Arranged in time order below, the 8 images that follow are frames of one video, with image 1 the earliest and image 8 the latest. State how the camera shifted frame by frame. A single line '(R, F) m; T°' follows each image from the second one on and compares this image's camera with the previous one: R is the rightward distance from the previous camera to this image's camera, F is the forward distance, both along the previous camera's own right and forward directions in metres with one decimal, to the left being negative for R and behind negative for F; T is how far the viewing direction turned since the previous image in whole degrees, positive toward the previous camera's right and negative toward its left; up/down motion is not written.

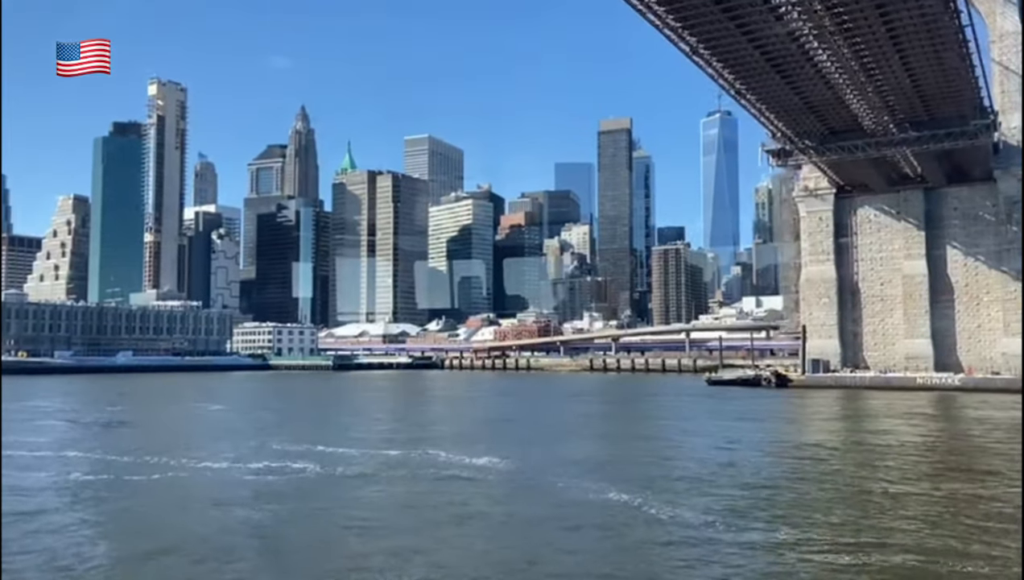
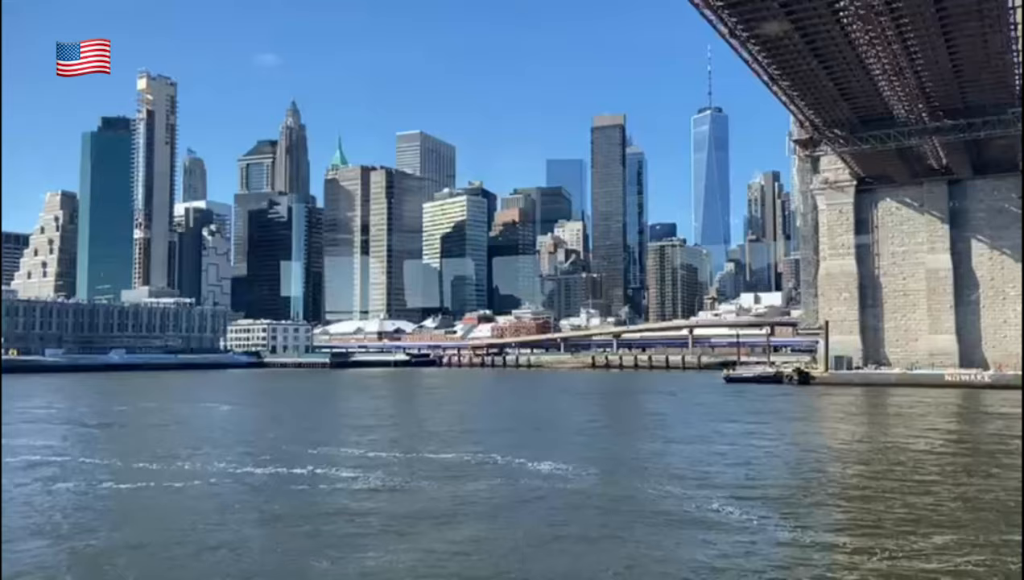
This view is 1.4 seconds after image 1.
(-0.8, +1.0) m; +1°
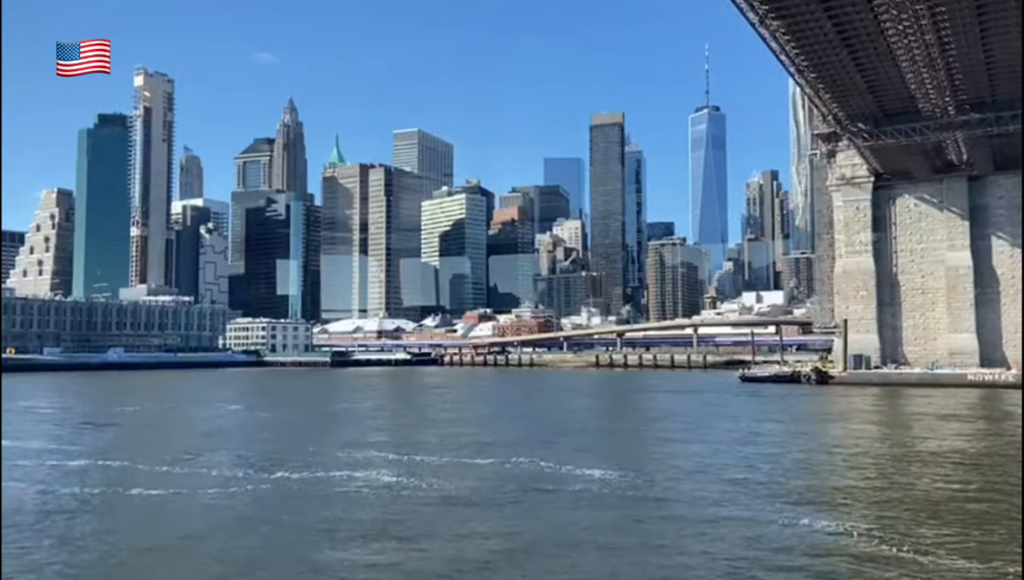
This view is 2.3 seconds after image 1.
(-0.5, +0.6) m; 0°
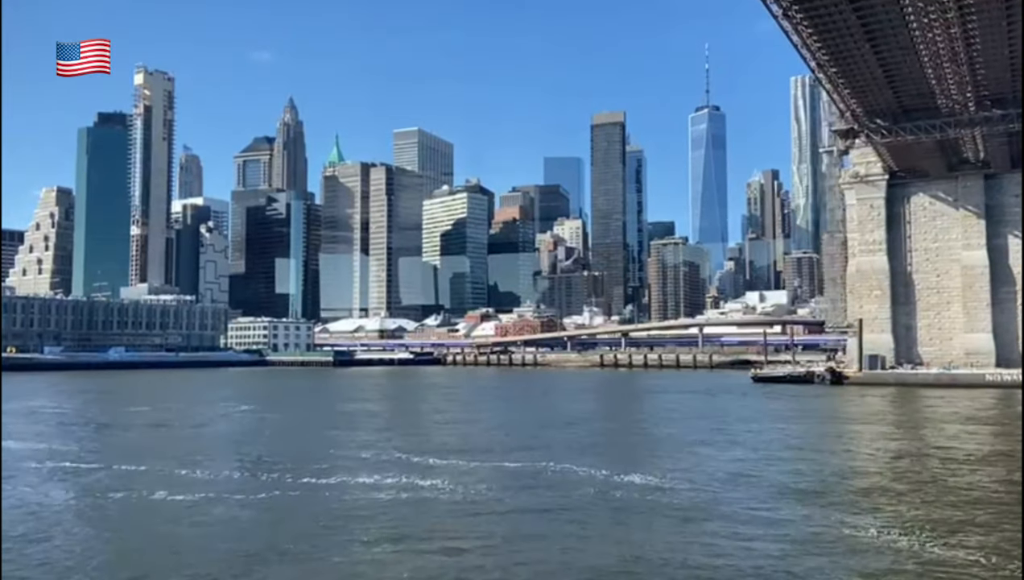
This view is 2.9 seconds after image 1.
(-0.4, +0.4) m; 0°
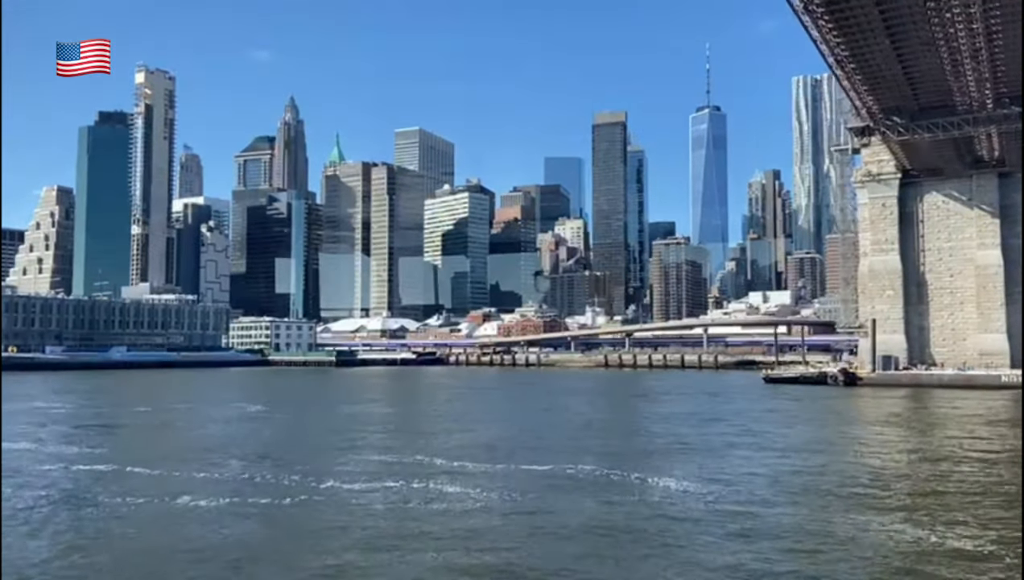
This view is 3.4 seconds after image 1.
(-0.3, +0.3) m; 0°
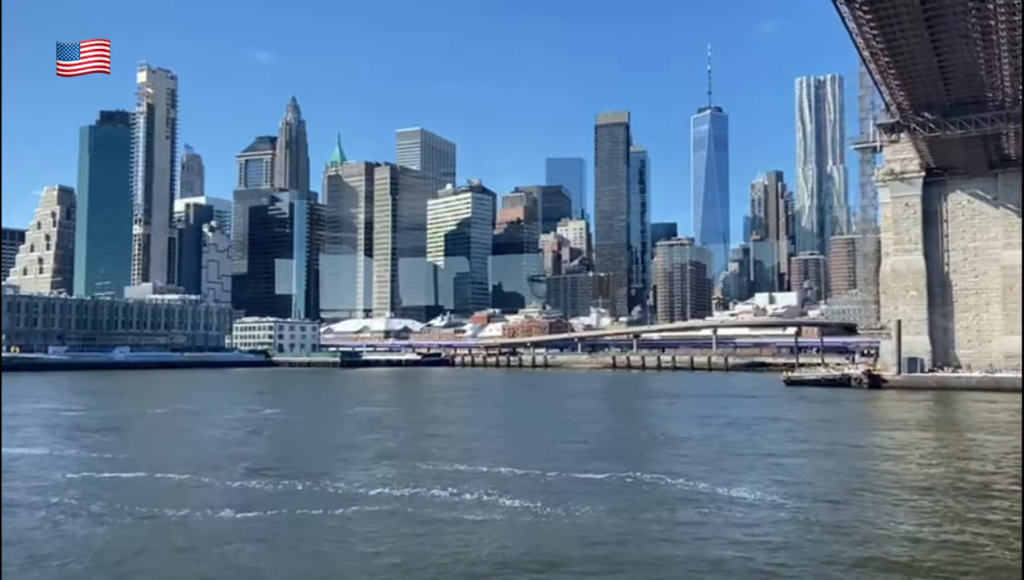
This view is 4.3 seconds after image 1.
(-0.6, +0.6) m; 0°
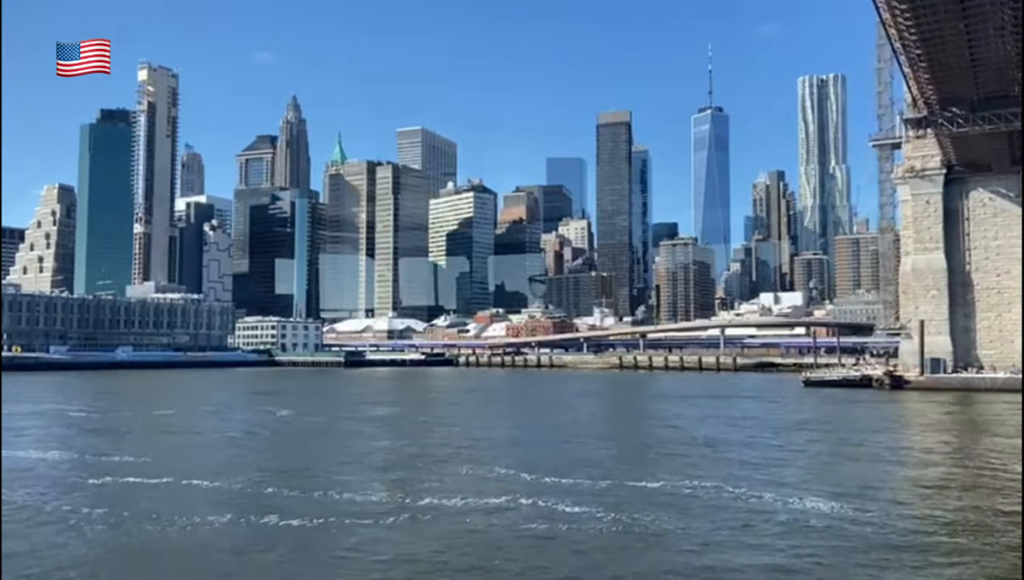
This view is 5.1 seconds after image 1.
(-0.5, +0.6) m; 0°
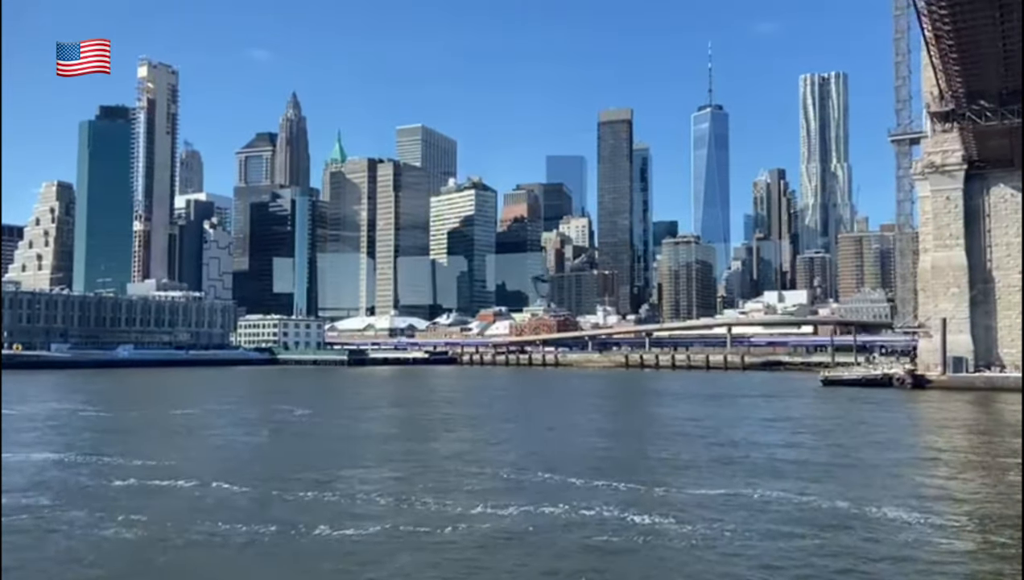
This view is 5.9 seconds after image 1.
(-0.5, +0.5) m; 0°
